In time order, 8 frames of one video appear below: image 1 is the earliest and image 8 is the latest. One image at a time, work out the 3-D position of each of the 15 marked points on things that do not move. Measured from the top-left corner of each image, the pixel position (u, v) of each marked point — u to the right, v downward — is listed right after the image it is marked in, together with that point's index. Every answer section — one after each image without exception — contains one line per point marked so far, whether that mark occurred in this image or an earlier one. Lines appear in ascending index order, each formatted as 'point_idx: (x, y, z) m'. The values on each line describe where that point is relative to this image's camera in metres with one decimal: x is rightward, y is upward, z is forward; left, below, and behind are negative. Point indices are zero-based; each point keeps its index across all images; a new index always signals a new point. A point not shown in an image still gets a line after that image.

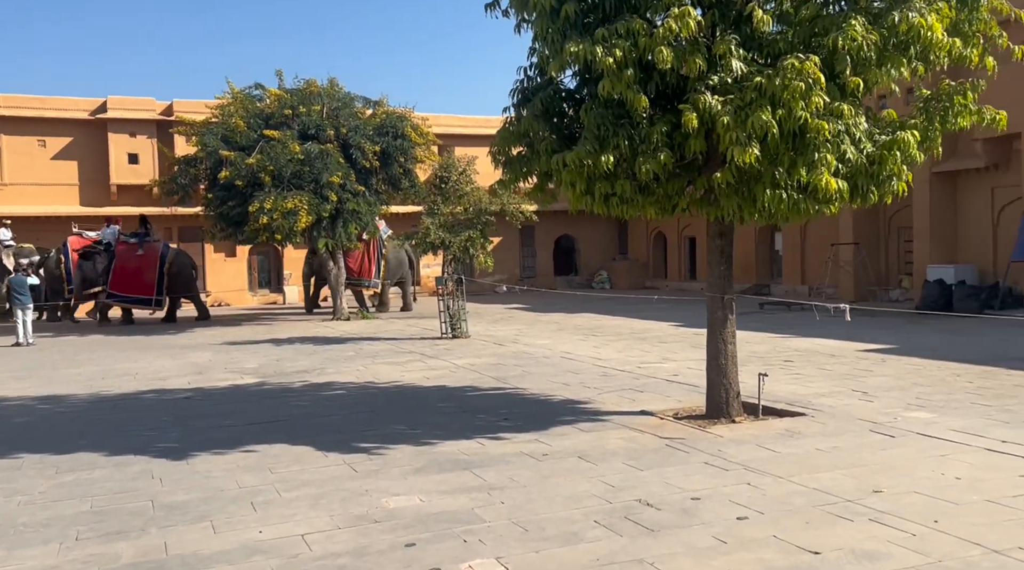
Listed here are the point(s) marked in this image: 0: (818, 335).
0: (+4.8, -0.8, +15.0) m
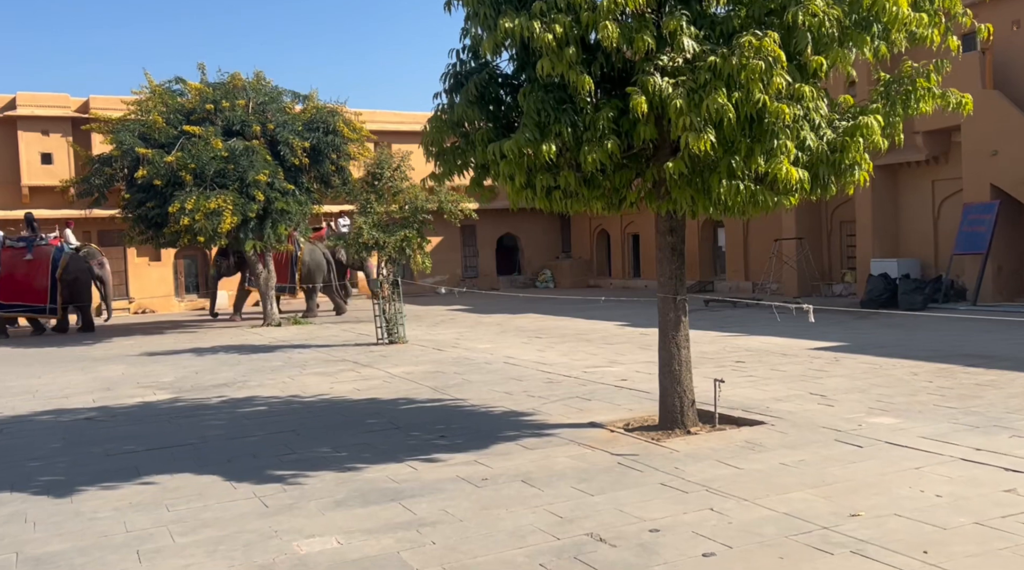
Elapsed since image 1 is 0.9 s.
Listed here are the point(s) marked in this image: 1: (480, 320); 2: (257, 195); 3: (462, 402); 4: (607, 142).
0: (+3.8, -0.7, +14.6) m
1: (-0.6, -0.7, +19.5) m
2: (-4.8, +1.7, +18.5) m
3: (-0.5, -1.1, +9.3) m
4: (+0.6, +0.9, +6.3) m
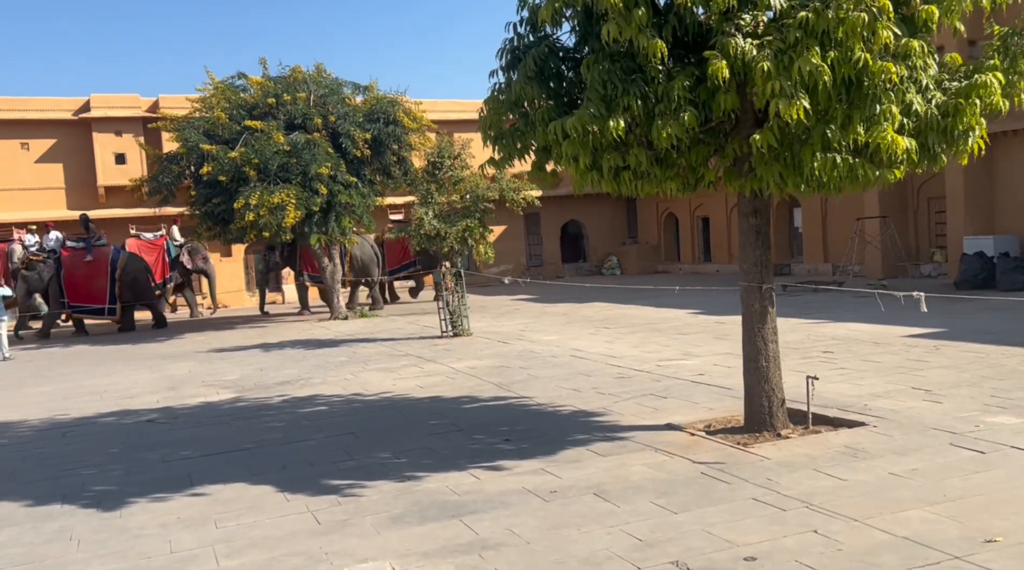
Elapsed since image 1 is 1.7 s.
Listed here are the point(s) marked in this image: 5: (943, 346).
0: (+4.8, -0.5, +13.7) m
1: (+0.7, -0.5, +18.9) m
2: (-3.6, +1.8, +18.2) m
3: (+0.2, -1.0, +8.7) m
4: (+1.0, +1.0, +5.6) m
5: (+4.6, -0.7, +10.3) m
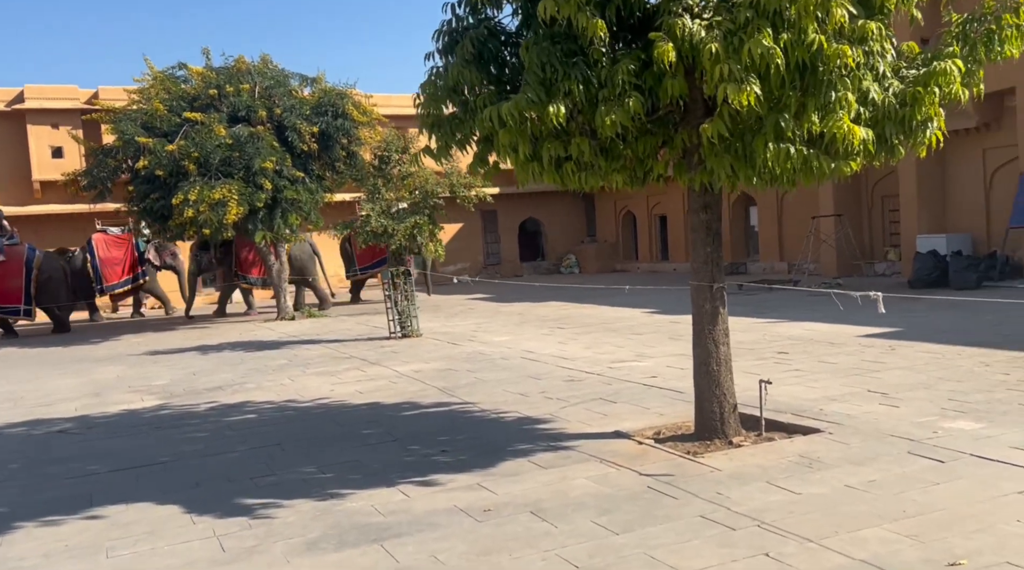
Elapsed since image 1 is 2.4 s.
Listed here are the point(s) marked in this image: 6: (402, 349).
0: (+4.1, -0.5, +13.4) m
1: (-0.2, -0.5, +18.5) m
2: (-4.5, +1.9, +17.6) m
3: (-0.3, -1.0, +8.2) m
4: (+0.6, +1.0, +5.2) m
5: (+4.0, -0.6, +10.1) m
6: (-1.5, -0.9, +13.0) m
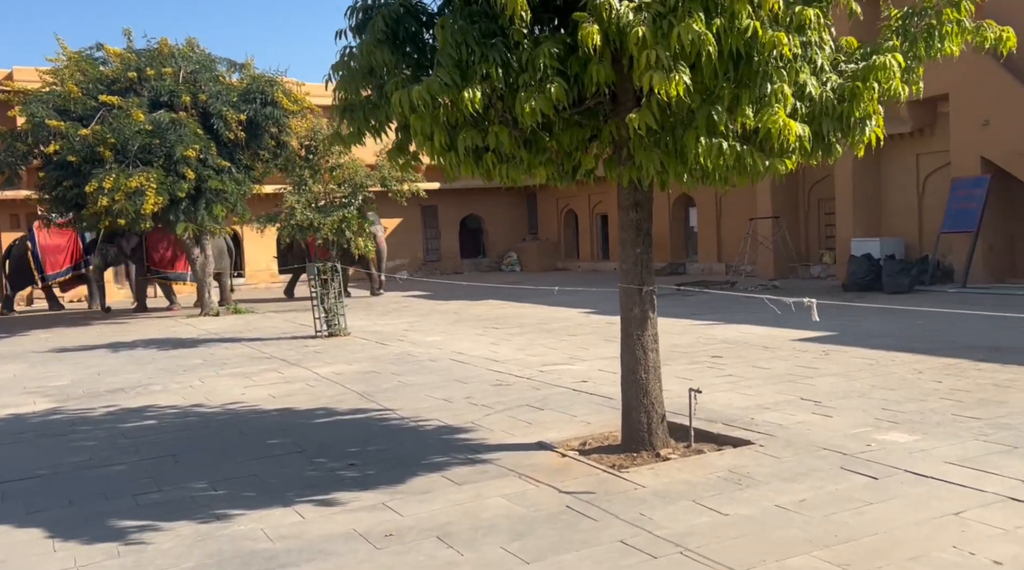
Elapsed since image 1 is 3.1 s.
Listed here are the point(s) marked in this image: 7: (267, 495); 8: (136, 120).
0: (+3.2, -0.5, +13.2) m
1: (-1.4, -0.4, +18.0) m
2: (-5.6, +1.9, +16.9) m
3: (-1.0, -1.0, +7.8) m
4: (+0.2, +1.0, +4.8) m
5: (+3.3, -0.7, +9.9) m
6: (-2.4, -0.8, +12.4) m
7: (-1.3, -1.2, +5.3) m
8: (-6.4, +2.8, +16.6) m
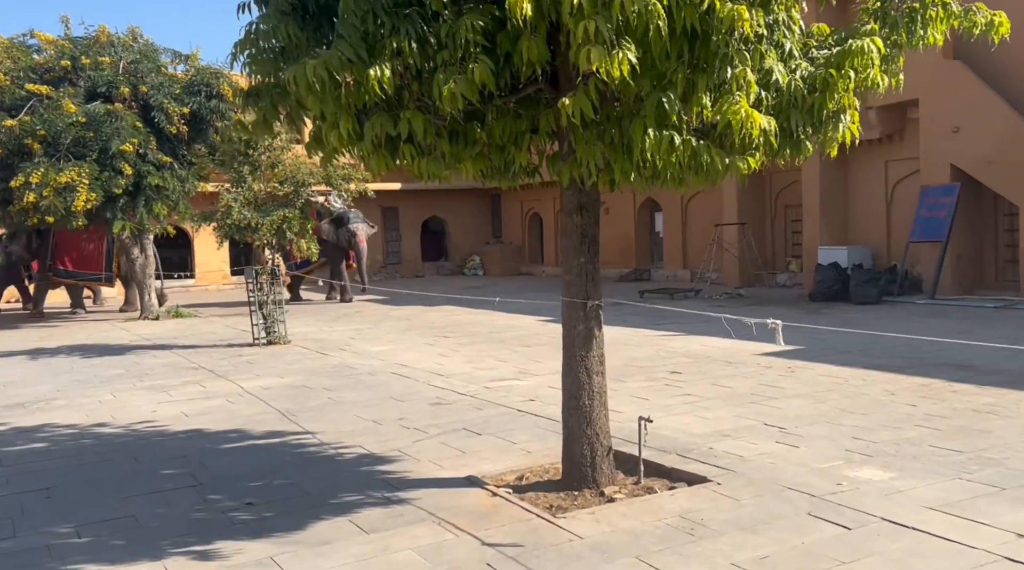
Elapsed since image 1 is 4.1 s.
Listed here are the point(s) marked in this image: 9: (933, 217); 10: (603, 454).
0: (+2.5, -0.6, +12.5) m
1: (-2.2, -0.5, +17.2) m
2: (-6.4, +1.9, +15.9) m
3: (-1.5, -1.1, +7.0) m
4: (-0.2, +0.9, +4.1) m
5: (+2.7, -0.8, +9.2) m
6: (-3.0, -0.9, +11.6) m
7: (-1.7, -1.2, +4.5) m
8: (-7.1, +2.8, +15.6) m
9: (+6.9, +1.1, +15.7) m
10: (+0.5, -0.9, +5.3) m
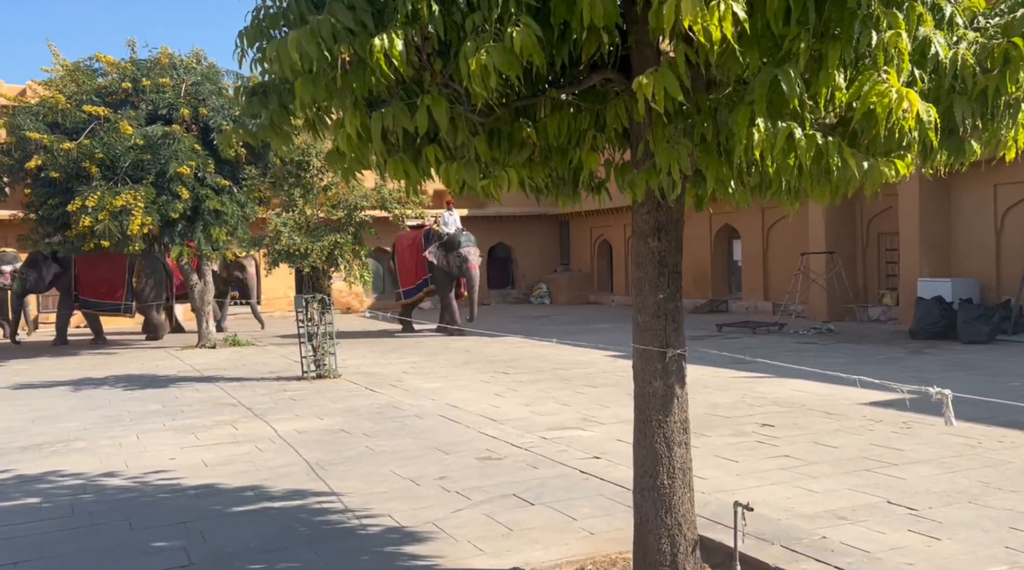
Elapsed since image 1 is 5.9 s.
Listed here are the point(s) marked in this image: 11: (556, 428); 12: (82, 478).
0: (+3.3, -1.0, +11.2) m
1: (-1.1, -1.0, +16.2) m
2: (-5.3, +1.5, +15.3) m
3: (-1.1, -1.3, +5.9) m
4: (0.0, +0.8, +3.0) m
5: (+3.3, -1.1, +7.8) m
6: (-2.3, -1.2, +10.6) m
7: (-1.6, -1.3, +3.5) m
8: (-6.1, +2.4, +15.0) m
9: (+7.9, +0.5, +14.1) m
10: (+0.7, -1.1, +4.1) m
11: (+0.4, -1.2, +8.3) m
12: (-3.0, -1.3, +6.9) m
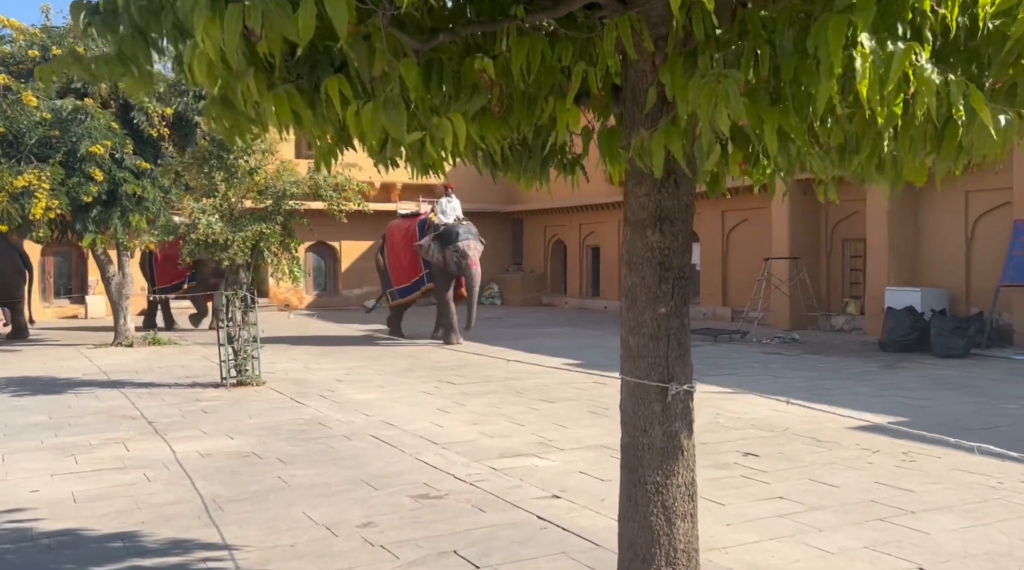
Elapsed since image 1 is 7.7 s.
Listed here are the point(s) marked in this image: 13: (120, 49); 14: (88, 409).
0: (+2.8, -1.1, +10.1) m
1: (-1.9, -1.0, +14.9) m
2: (-6.0, +1.6, +13.8) m
3: (-1.4, -1.3, +4.7) m
4: (-0.1, +0.8, +1.8) m
5: (+2.9, -1.2, +6.8) m
6: (-2.8, -1.2, +9.3) m
7: (-1.7, -1.3, +2.2) m
8: (-6.7, +2.5, +13.5) m
9: (+7.2, +0.4, +13.3) m
10: (+0.5, -1.1, +2.9) m
11: (0.0, -1.2, +7.1) m
12: (-3.4, -1.3, +5.5) m
13: (-1.2, +0.7, +3.0) m
14: (-4.1, -1.2, +9.4) m
